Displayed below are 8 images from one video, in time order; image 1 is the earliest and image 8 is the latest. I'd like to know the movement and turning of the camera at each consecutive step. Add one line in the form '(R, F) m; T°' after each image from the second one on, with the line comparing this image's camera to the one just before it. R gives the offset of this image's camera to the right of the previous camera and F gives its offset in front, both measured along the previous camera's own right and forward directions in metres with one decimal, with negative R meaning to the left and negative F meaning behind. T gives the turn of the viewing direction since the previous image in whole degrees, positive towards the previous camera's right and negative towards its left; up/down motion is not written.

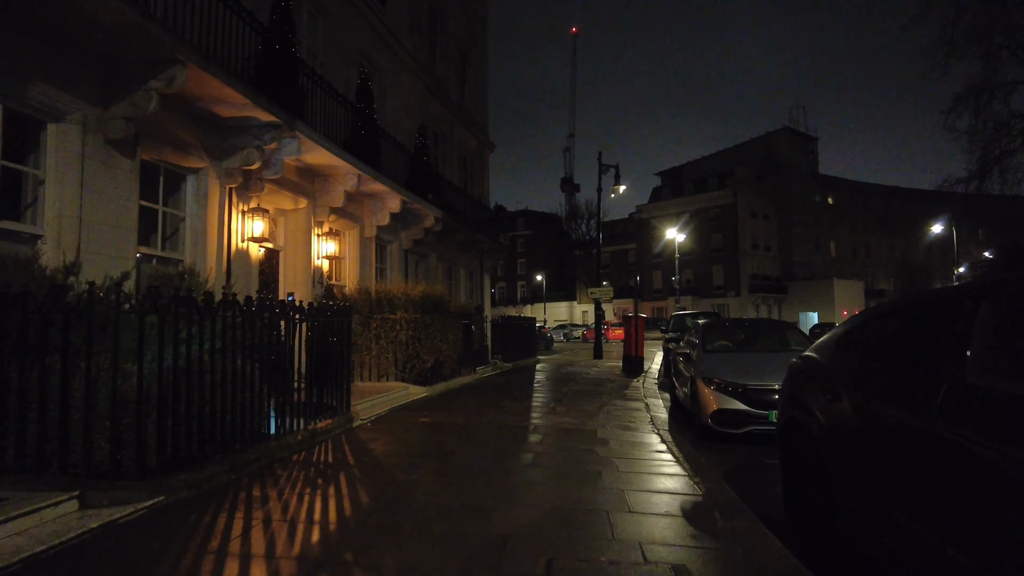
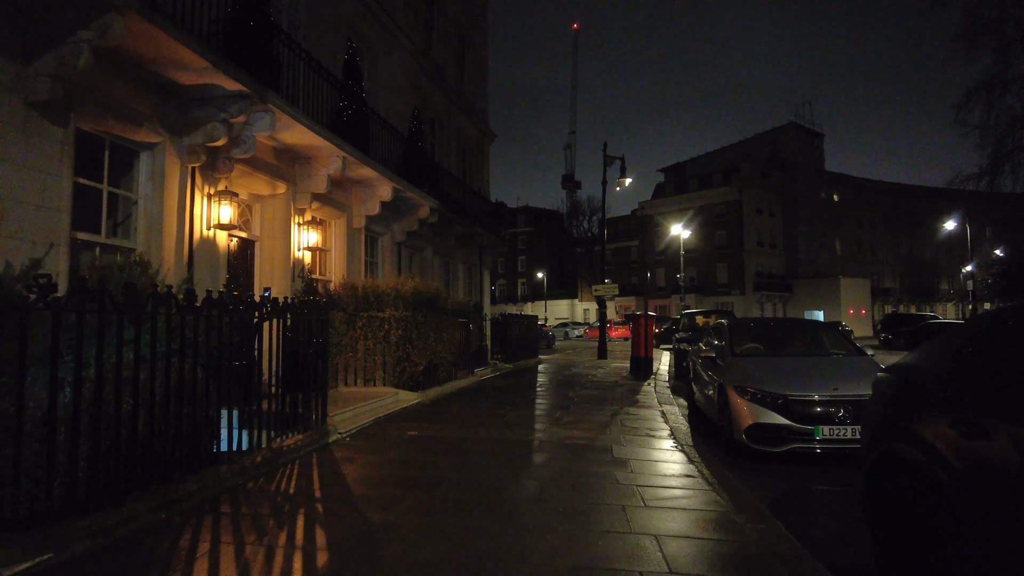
(0.0, +1.1) m; 0°
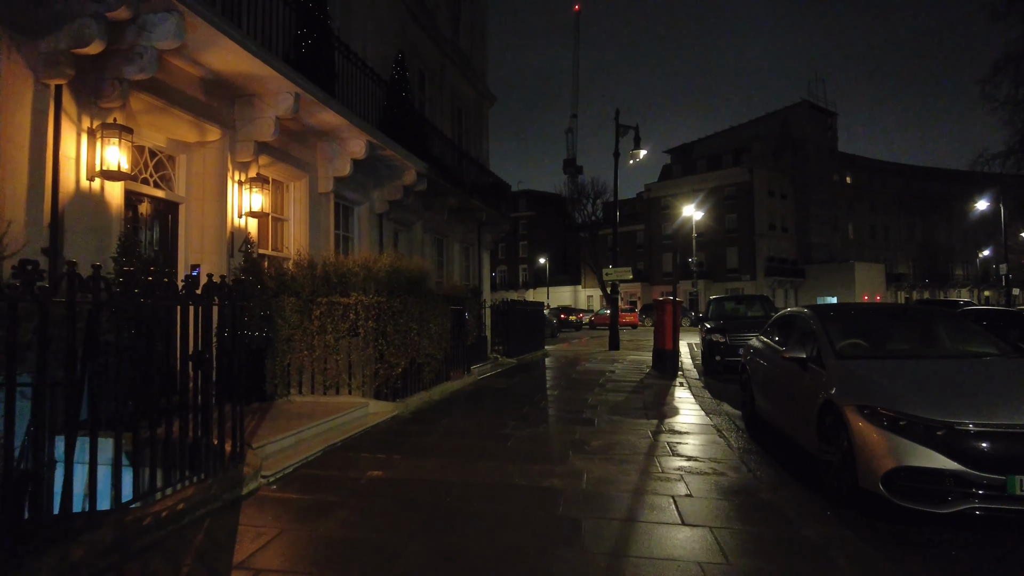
(-0.1, +2.4) m; 0°
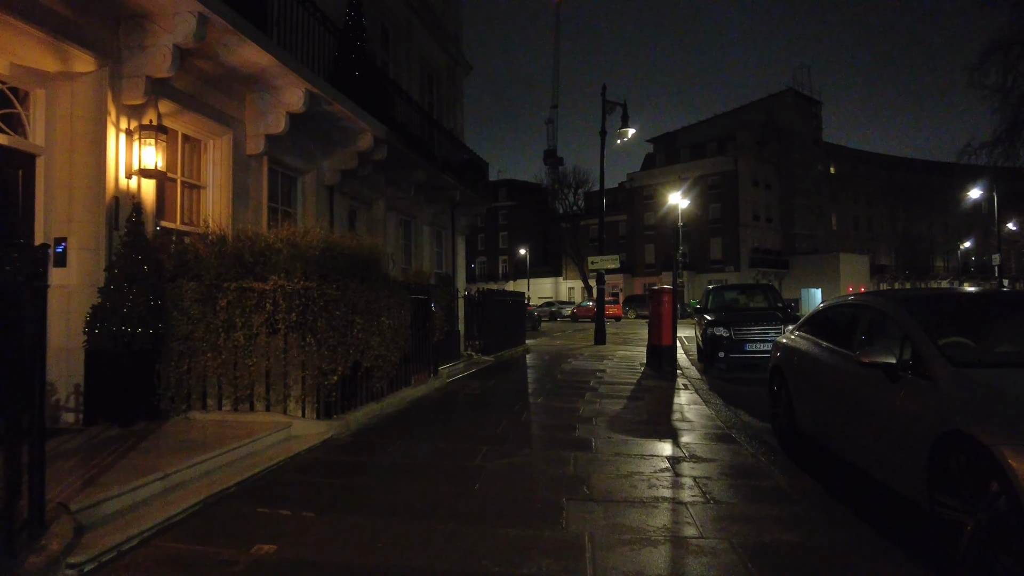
(+0.1, +1.8) m; +2°
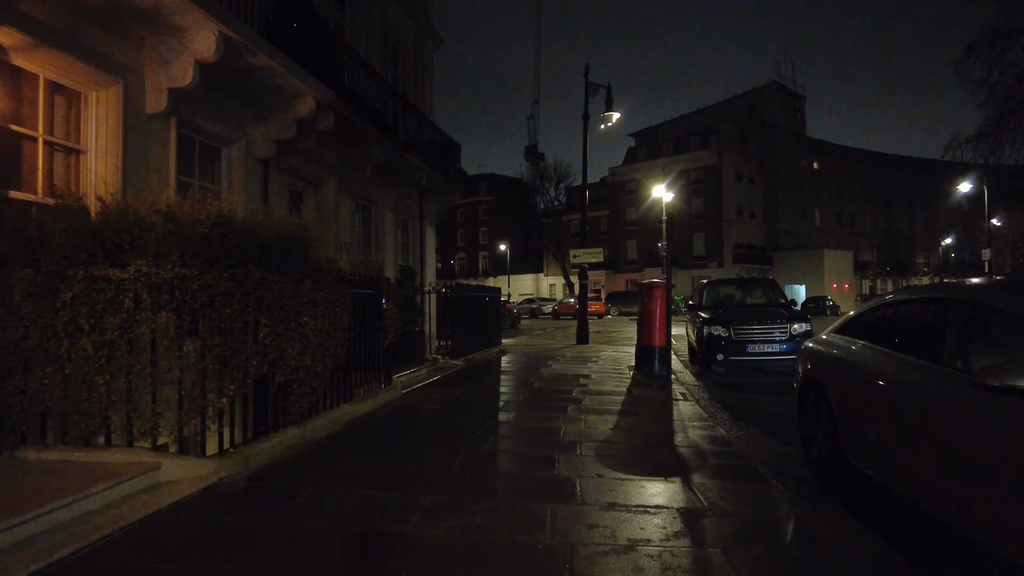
(+0.2, +1.5) m; +2°
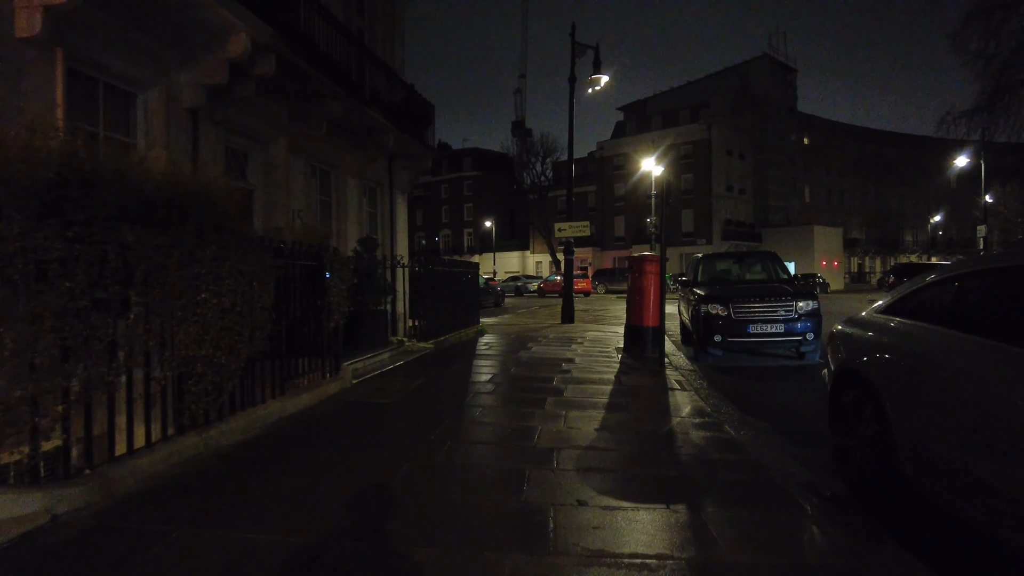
(+0.2, +1.2) m; +1°
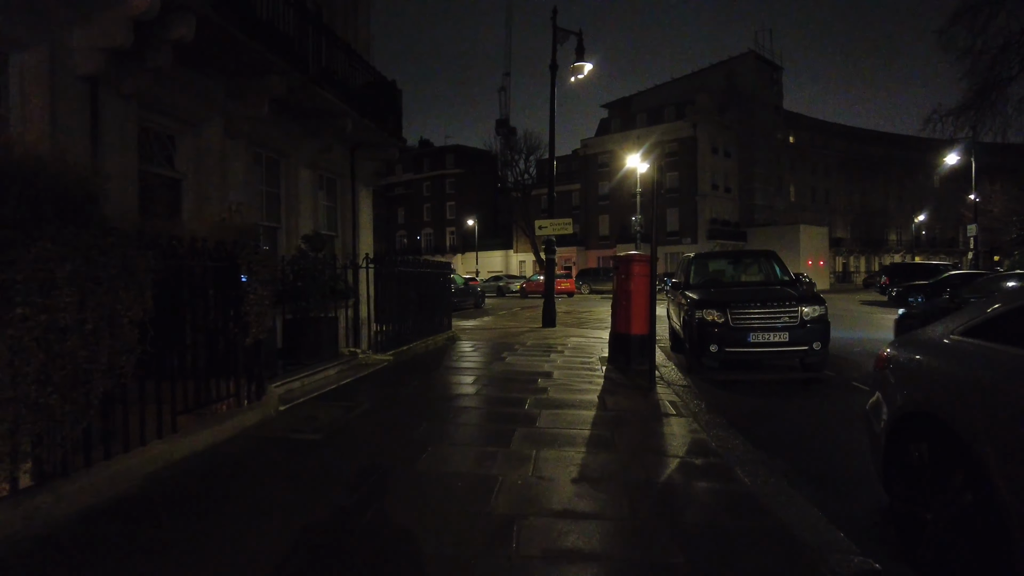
(+0.2, +1.2) m; +1°
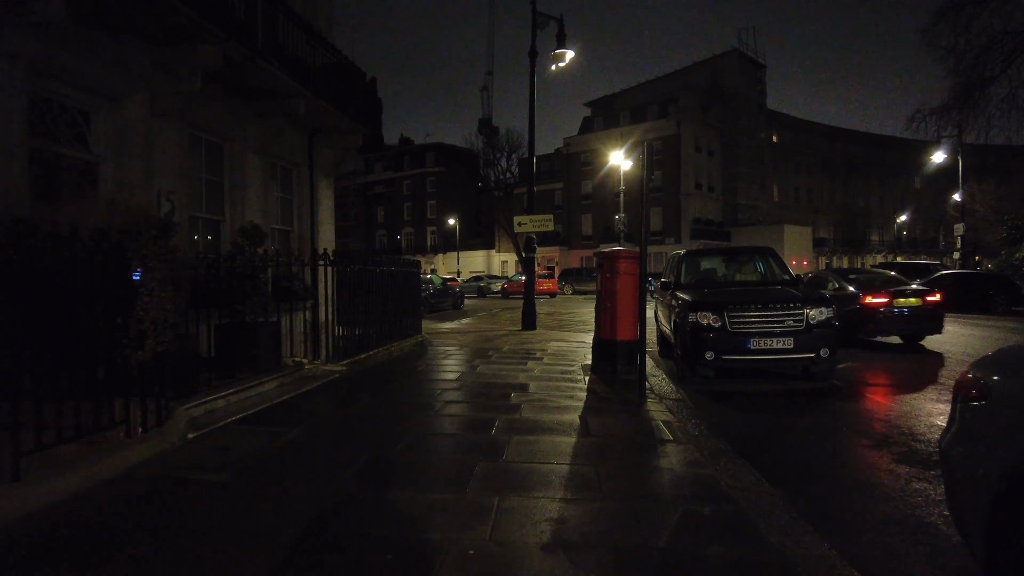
(+0.2, +1.0) m; +1°
